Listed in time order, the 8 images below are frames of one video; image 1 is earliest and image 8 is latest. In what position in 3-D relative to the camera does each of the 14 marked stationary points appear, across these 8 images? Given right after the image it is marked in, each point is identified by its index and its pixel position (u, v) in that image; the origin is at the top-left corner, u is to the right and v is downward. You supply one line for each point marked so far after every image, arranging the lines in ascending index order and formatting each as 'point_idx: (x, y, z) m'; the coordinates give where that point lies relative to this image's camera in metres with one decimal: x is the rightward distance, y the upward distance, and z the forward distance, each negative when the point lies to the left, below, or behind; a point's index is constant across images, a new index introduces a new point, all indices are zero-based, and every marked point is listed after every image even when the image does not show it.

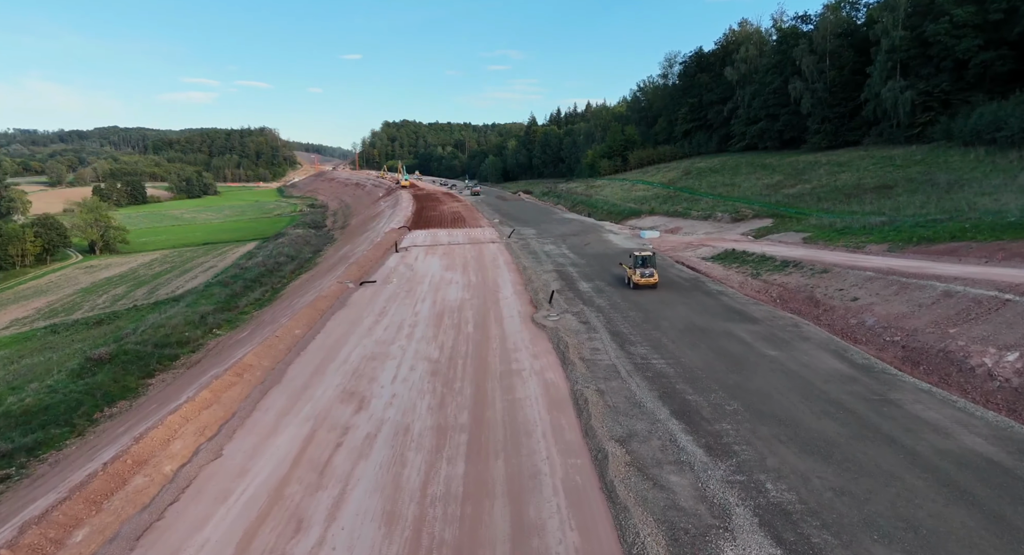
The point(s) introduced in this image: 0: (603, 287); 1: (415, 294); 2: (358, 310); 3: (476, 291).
0: (+3.5, -0.3, +19.2) m
1: (-3.7, -0.6, +19.3) m
2: (-5.4, -1.1, +17.4) m
3: (-1.4, -0.6, +19.3) m
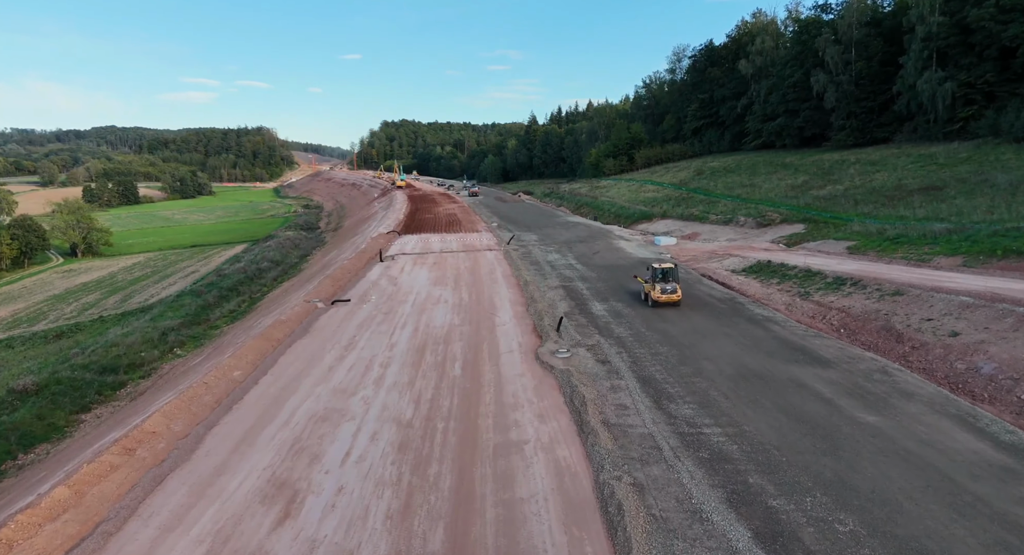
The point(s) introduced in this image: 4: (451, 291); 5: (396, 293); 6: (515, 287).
0: (+3.5, -0.9, +15.9) m
1: (-3.8, -1.3, +16.1) m
2: (-5.4, -1.7, +14.2) m
3: (-1.4, -1.2, +16.1) m
4: (-2.3, -0.6, +18.9) m
5: (-4.5, -0.6, +19.2) m
6: (+0.1, -0.4, +19.1) m
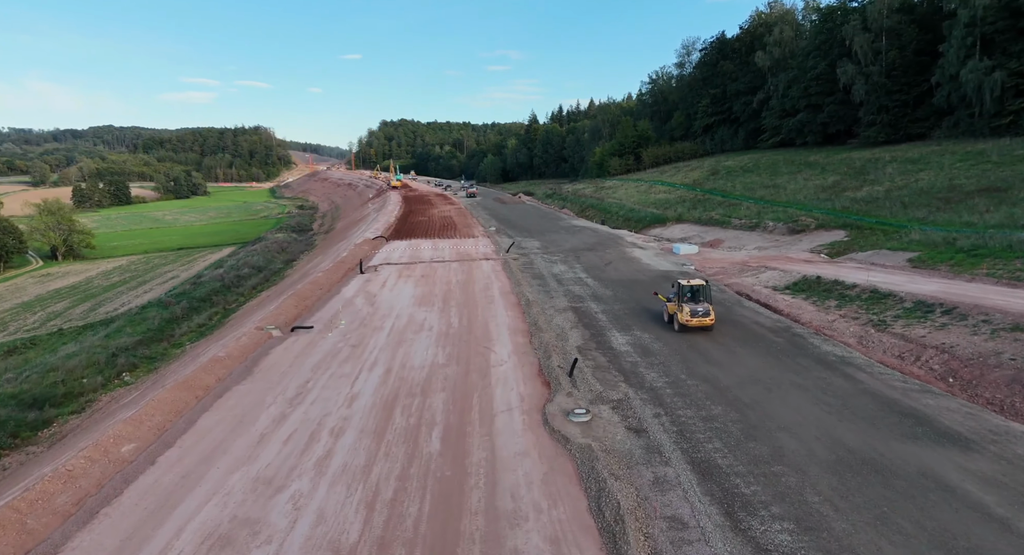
0: (+3.4, -1.6, +12.7) m
1: (-3.8, -1.9, +12.8) m
2: (-5.4, -2.3, +10.9) m
3: (-1.4, -1.8, +12.8) m
4: (-2.3, -1.2, +15.7) m
5: (-4.5, -1.2, +15.9) m
6: (+0.1, -1.1, +15.8) m
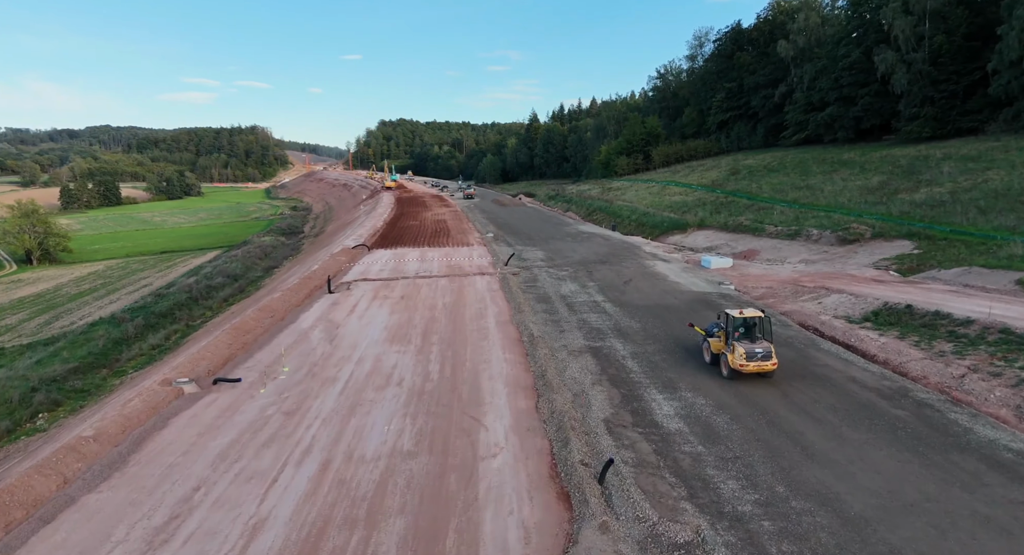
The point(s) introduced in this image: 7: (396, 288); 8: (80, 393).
0: (+3.4, -2.3, +8.9) m
1: (-3.8, -2.6, +9.0) m
2: (-5.4, -3.1, +7.1) m
3: (-1.4, -2.6, +9.0) m
4: (-2.3, -1.9, +11.9) m
5: (-4.5, -1.9, +12.1) m
6: (+0.1, -1.8, +12.0) m
7: (-4.4, -0.4, +18.9) m
8: (-17.1, -4.6, +19.8) m
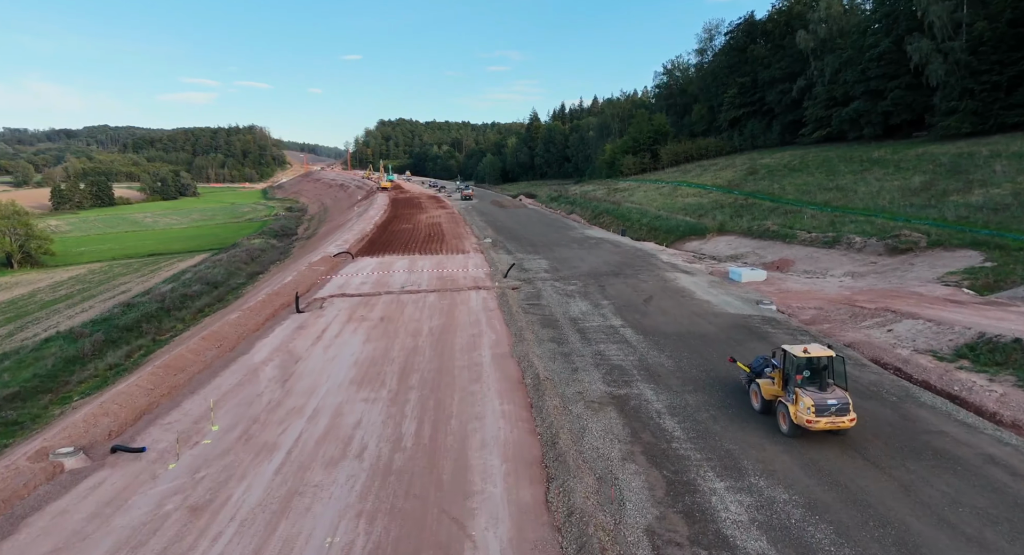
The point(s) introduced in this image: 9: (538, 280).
0: (+3.4, -2.8, +6.1) m
1: (-3.8, -3.1, +6.3) m
2: (-5.4, -3.6, +4.4) m
3: (-1.4, -3.1, +6.3) m
4: (-2.3, -2.4, +9.1) m
5: (-4.5, -2.5, +9.4) m
6: (+0.1, -2.3, +9.3) m
7: (-4.4, -0.9, +16.1) m
8: (-17.1, -5.1, +17.1) m
9: (+1.0, -0.1, +19.0) m
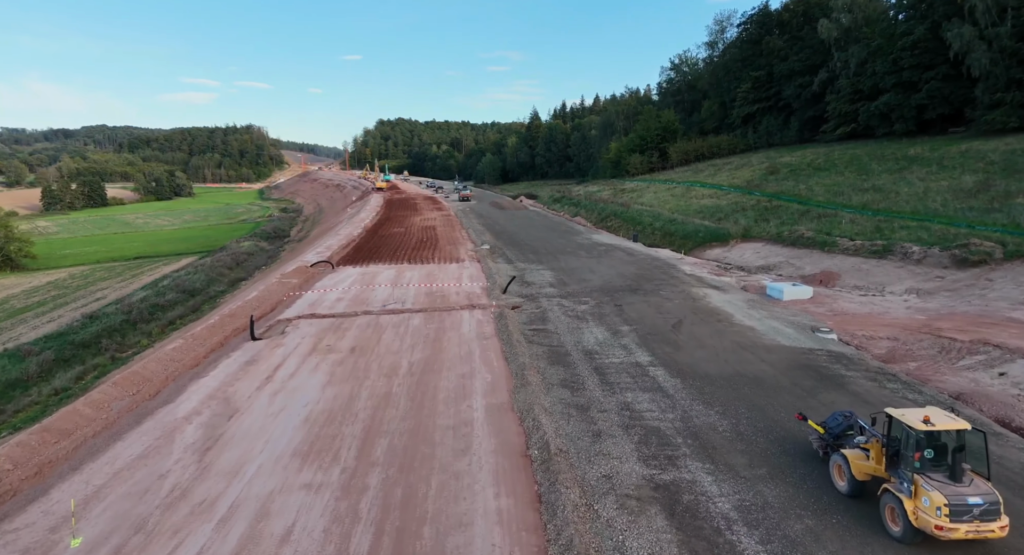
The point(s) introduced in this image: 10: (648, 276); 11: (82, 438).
0: (+3.4, -3.3, +3.4) m
1: (-3.8, -3.6, +3.5) m
2: (-5.4, -4.1, +1.6) m
3: (-1.4, -3.6, +3.5) m
4: (-2.3, -2.9, +6.4) m
5: (-4.5, -3.0, +6.6) m
6: (+0.1, -2.8, +6.5) m
7: (-4.4, -1.5, +13.4) m
8: (-17.1, -5.6, +14.3) m
9: (+1.0, -0.6, +16.3) m
10: (+4.9, +0.1, +18.2) m
11: (-6.9, -2.6, +8.1) m
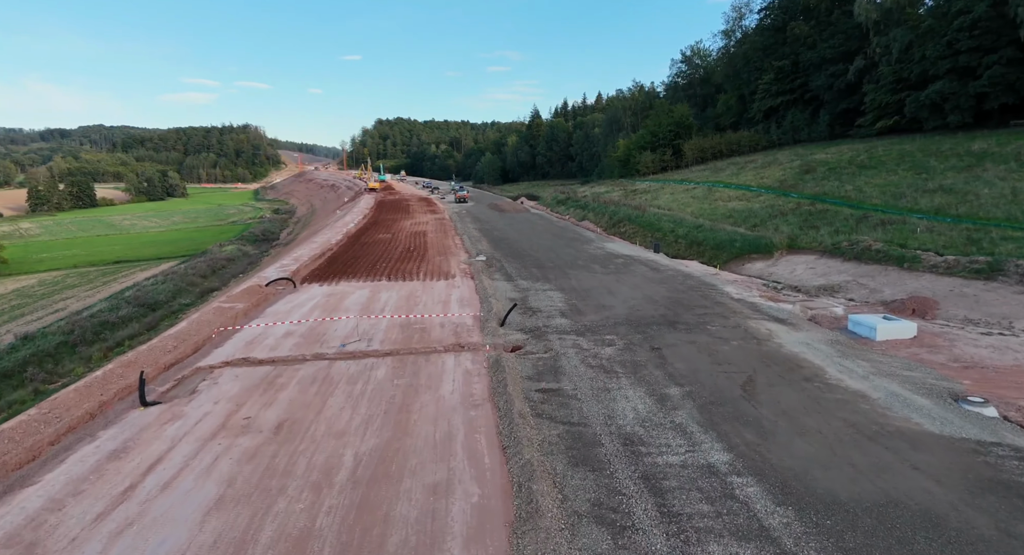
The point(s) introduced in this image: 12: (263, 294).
0: (+3.4, -4.1, -0.5) m
1: (-3.8, -4.4, -0.3) m
2: (-5.4, -4.8, -2.2) m
3: (-1.4, -4.3, -0.3) m
4: (-2.3, -3.7, +2.5) m
5: (-4.5, -3.7, +2.7) m
6: (+0.1, -3.6, +2.7) m
7: (-4.4, -2.2, +9.5) m
8: (-17.0, -6.3, +10.5) m
9: (+1.0, -1.4, +12.4) m
10: (+4.9, -0.7, +14.4) m
11: (-6.9, -3.4, +4.2) m
12: (-8.3, -0.6, +16.8) m
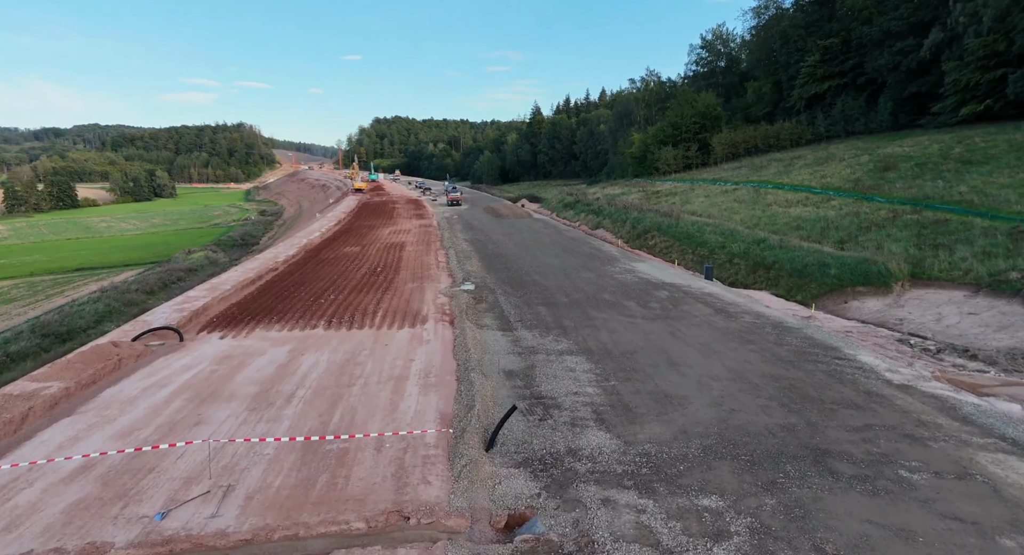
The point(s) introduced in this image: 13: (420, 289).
0: (+3.4, -5.2, -6.7) m
1: (-3.9, -5.5, -6.5) m
2: (-5.5, -6.0, -8.4) m
3: (-1.5, -5.5, -6.5) m
4: (-2.4, -4.8, -3.6) m
5: (-4.6, -4.9, -3.4) m
6: (0.0, -4.7, -3.5) m
7: (-4.4, -3.3, +3.4) m
8: (-17.1, -7.5, +4.3) m
9: (+0.9, -2.5, +6.2) m
10: (+4.9, -1.8, +8.2) m
11: (-7.0, -4.5, -1.9) m
12: (-8.4, -1.7, +10.6) m
13: (-3.2, -0.3, +16.7) m
